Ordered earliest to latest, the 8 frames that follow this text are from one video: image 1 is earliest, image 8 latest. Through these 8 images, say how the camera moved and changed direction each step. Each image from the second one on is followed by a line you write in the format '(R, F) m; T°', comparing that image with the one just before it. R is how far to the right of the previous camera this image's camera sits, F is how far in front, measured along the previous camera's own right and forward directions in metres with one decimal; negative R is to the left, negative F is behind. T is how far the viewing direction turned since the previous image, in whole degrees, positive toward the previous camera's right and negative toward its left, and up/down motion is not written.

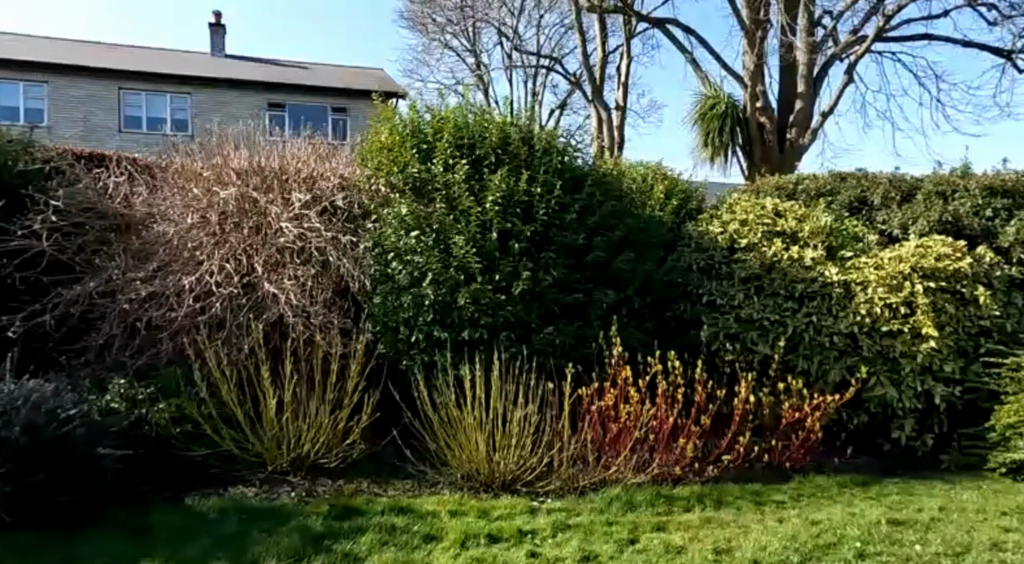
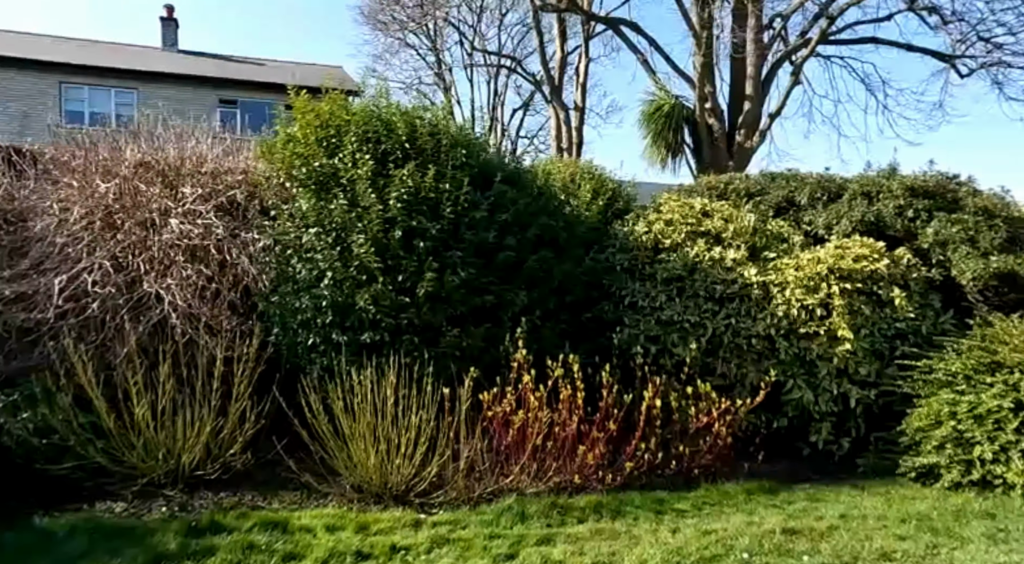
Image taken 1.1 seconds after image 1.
(+0.4, +0.2) m; +3°
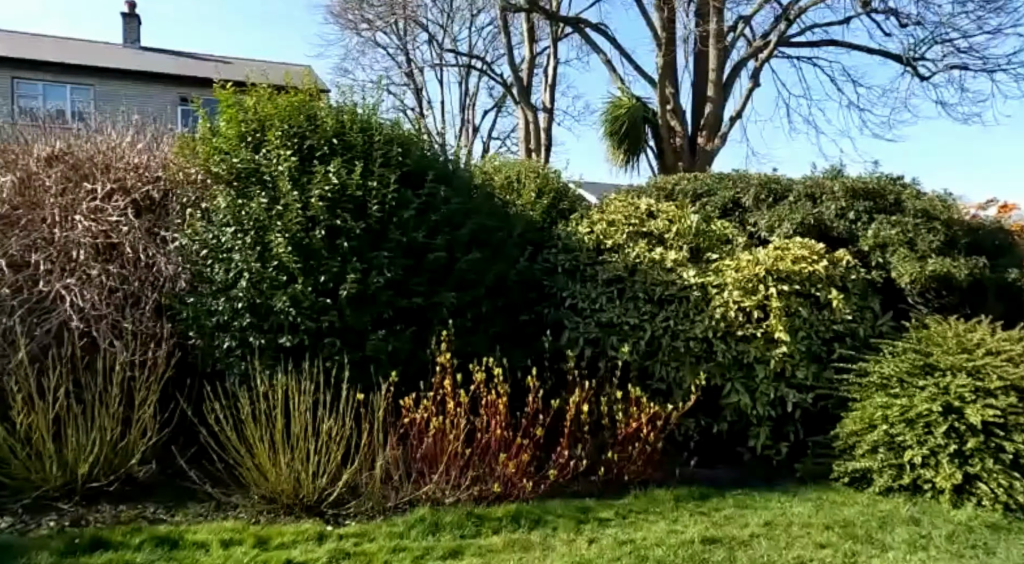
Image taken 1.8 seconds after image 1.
(+0.3, +0.1) m; +2°
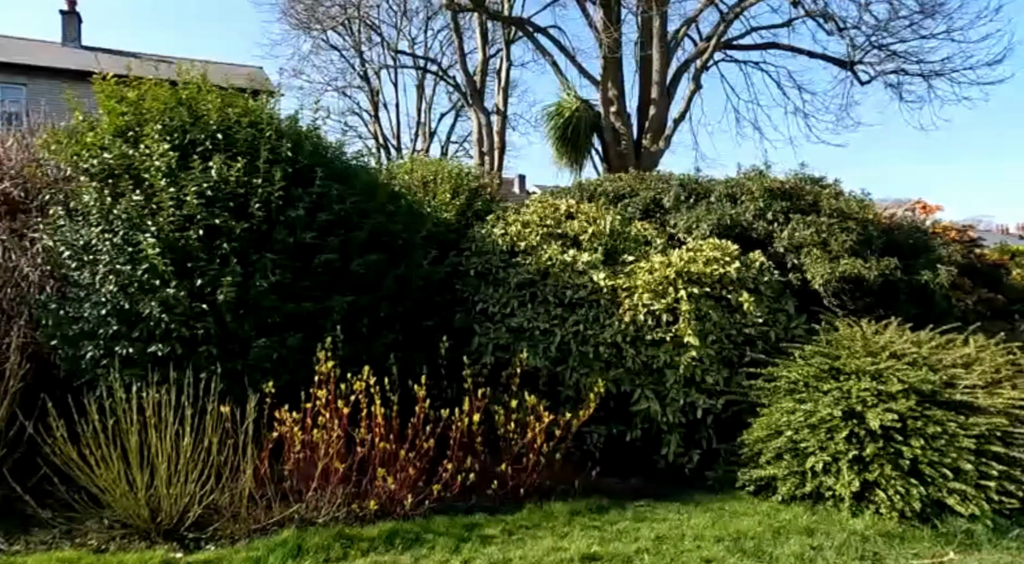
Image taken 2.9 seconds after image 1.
(+0.4, +0.2) m; +3°
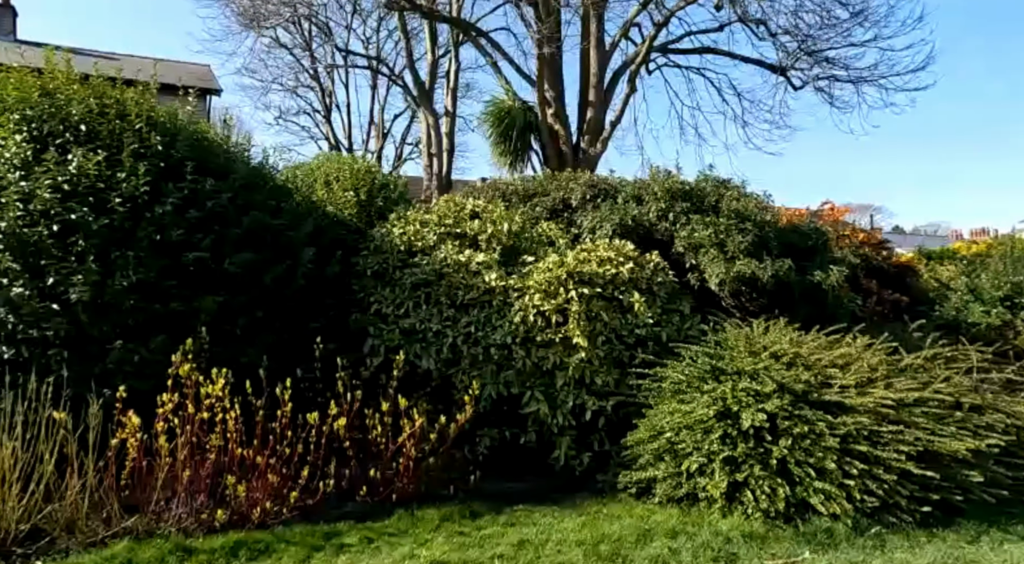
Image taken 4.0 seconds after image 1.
(+0.5, +0.1) m; +3°
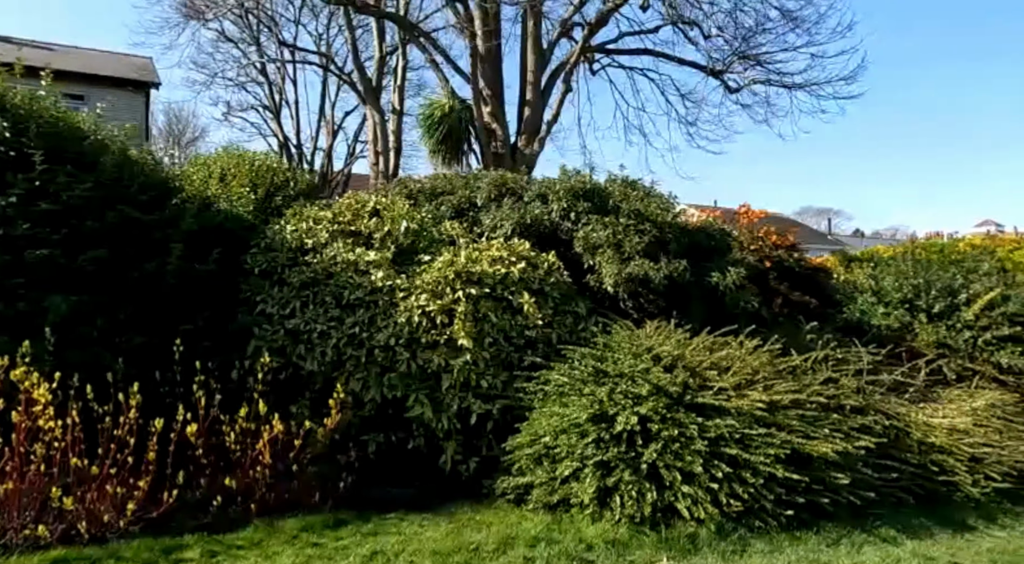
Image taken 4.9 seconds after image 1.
(+0.5, +0.1) m; +3°
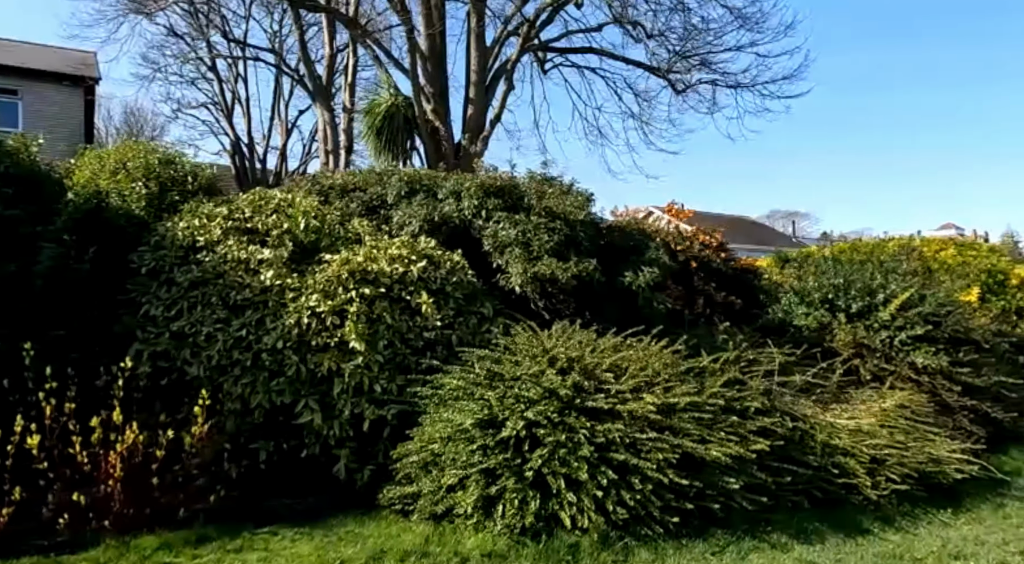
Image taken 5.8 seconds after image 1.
(+0.4, +0.2) m; +3°
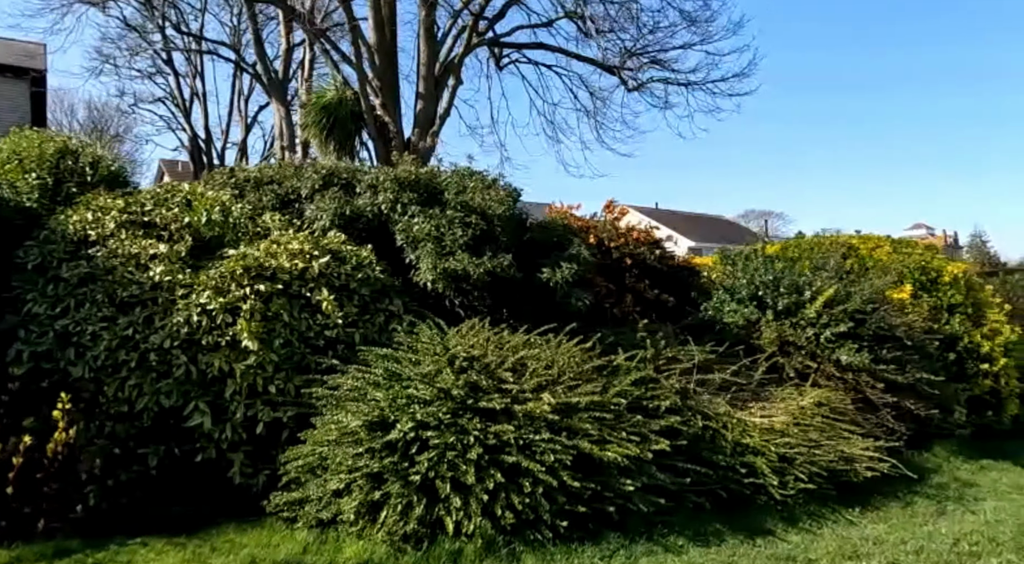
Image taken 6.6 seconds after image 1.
(+0.4, +0.2) m; +3°
